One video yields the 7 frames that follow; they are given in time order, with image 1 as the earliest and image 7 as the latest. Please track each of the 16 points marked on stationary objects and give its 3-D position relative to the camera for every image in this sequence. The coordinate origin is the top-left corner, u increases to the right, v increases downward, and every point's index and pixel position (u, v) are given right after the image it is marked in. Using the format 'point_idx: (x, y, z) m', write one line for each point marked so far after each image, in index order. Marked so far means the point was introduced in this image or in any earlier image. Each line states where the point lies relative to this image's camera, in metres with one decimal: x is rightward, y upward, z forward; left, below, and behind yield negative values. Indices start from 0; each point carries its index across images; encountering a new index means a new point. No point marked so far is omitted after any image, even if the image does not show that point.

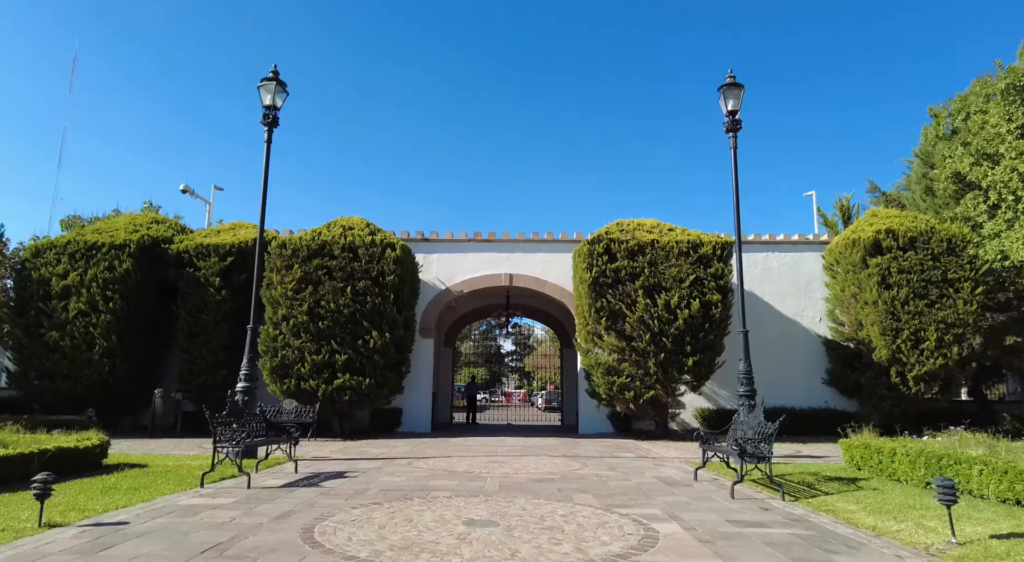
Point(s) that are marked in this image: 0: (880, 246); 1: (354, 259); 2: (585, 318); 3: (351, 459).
0: (+9.1, +0.9, +14.3) m
1: (-3.9, +0.5, +14.4) m
2: (+1.8, -0.9, +14.5) m
3: (-2.6, -2.9, +9.5) m
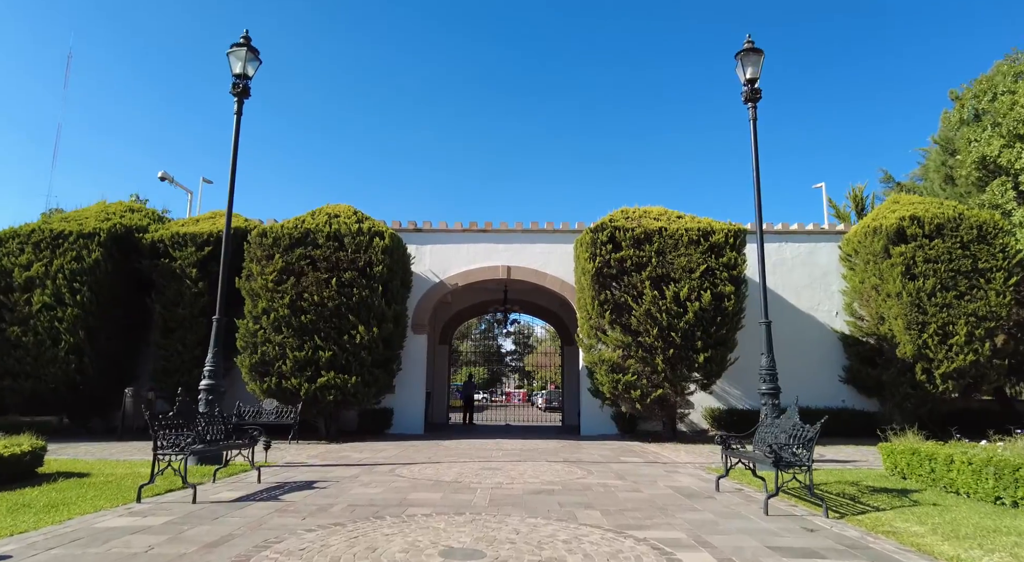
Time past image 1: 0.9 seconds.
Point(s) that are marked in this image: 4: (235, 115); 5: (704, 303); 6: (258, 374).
0: (+9.0, +1.1, +13.3) m
1: (-4.0, +0.8, +13.4) m
2: (+1.8, -0.7, +13.5) m
3: (-2.7, -2.7, +8.5) m
4: (-4.3, +2.6, +9.0) m
5: (+4.2, -0.5, +12.7) m
6: (-5.7, -2.1, +13.0) m
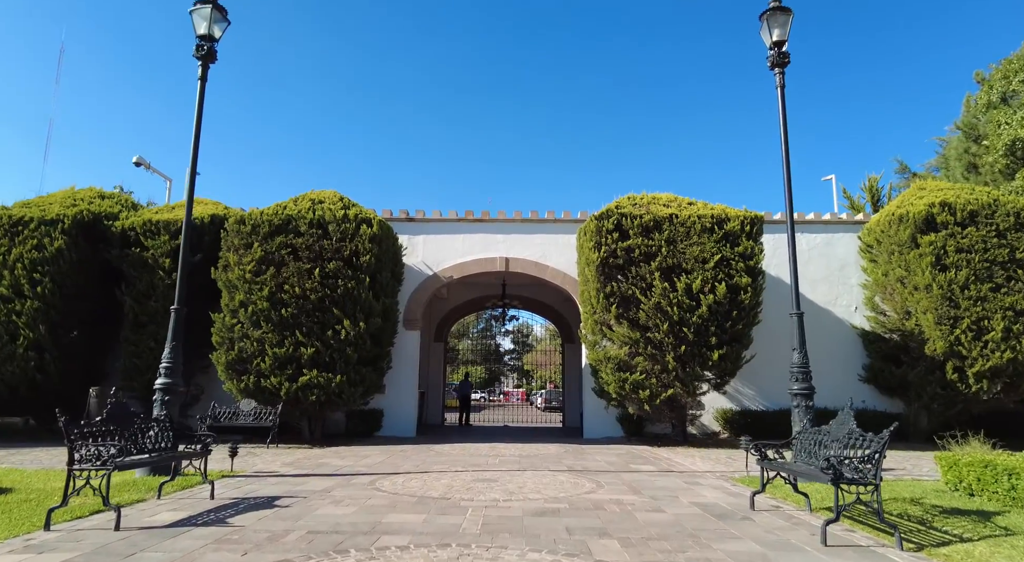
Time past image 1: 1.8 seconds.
0: (+9.0, +1.3, +12.3) m
1: (-4.0, +0.9, +12.4) m
2: (+1.7, -0.5, +12.5) m
3: (-2.7, -2.5, +7.5) m
4: (-4.3, +2.8, +8.0) m
5: (+4.2, -0.3, +11.7) m
6: (-5.8, -1.9, +12.0) m
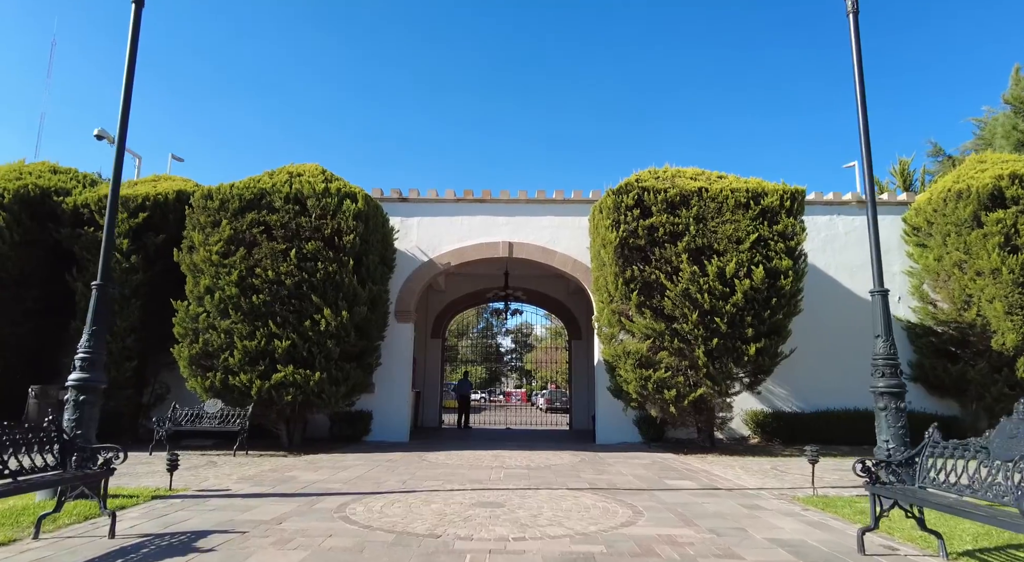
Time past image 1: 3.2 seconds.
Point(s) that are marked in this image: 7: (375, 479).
0: (+9.1, +1.6, +10.8) m
1: (-3.9, +1.3, +10.9) m
2: (+1.8, -0.2, +11.0) m
3: (-2.6, -2.2, +6.0) m
4: (-4.2, +3.1, +6.5) m
5: (+4.3, 0.0, +10.2) m
6: (-5.7, -1.6, +10.5) m
7: (-1.7, -2.4, +7.0) m
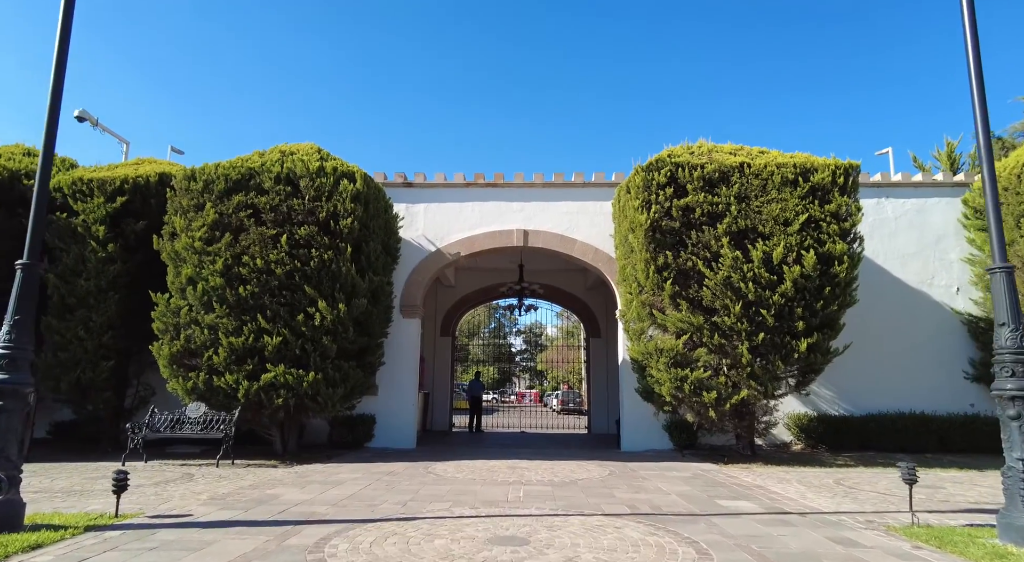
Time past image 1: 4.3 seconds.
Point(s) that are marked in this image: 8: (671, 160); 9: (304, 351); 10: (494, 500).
0: (+9.3, +1.8, +9.5) m
1: (-3.7, +1.4, +9.8) m
2: (+2.1, 0.0, +9.8) m
3: (-2.4, -2.0, +4.8) m
4: (-4.1, +3.3, +5.4) m
5: (+4.5, +0.2, +8.9) m
6: (-5.4, -1.4, +9.4) m
7: (-1.4, -2.2, +5.9) m
8: (+2.7, +2.0, +9.7) m
9: (-3.3, -1.1, +9.3) m
10: (-0.2, -2.2, +5.8) m
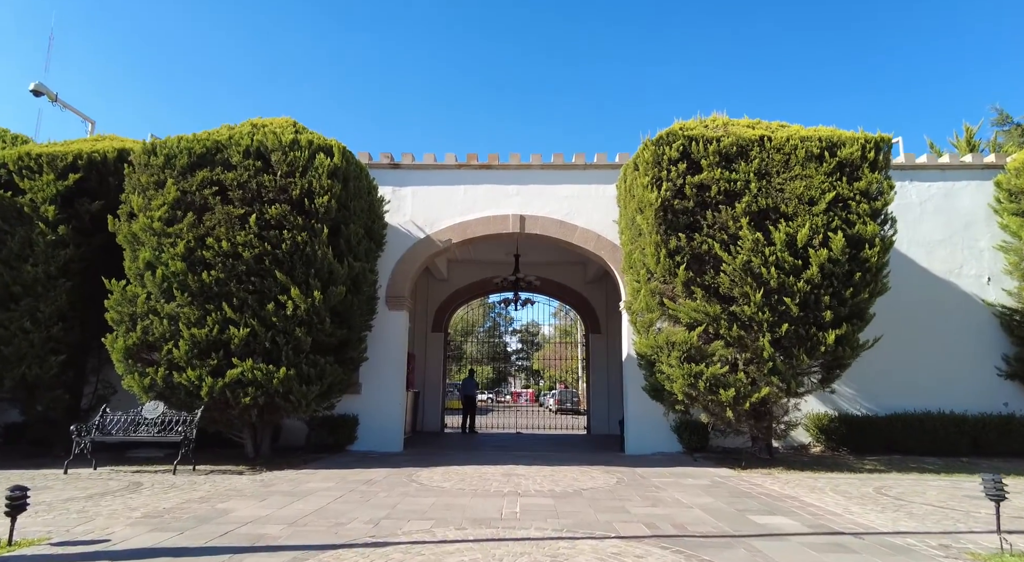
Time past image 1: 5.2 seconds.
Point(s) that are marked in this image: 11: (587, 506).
0: (+9.3, +2.0, +8.6) m
1: (-3.7, +1.6, +8.8) m
2: (+2.0, +0.2, +8.9) m
3: (-2.5, -1.8, +3.9) m
4: (-4.1, +3.5, +4.4) m
5: (+4.5, +0.4, +8.0) m
6: (-5.4, -1.2, +8.4) m
7: (-1.5, -2.0, +4.9) m
8: (+2.6, +2.2, +8.8) m
9: (-3.4, -0.9, +8.4) m
10: (-0.2, -2.0, +4.9) m
11: (+0.7, -2.1, +5.4) m
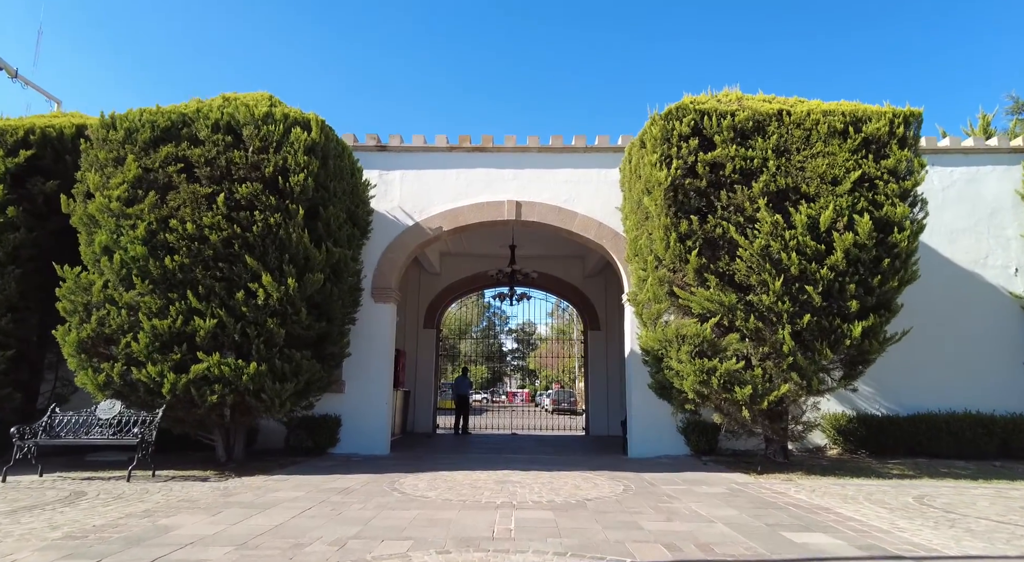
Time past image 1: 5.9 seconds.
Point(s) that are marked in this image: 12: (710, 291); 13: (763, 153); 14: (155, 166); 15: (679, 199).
0: (+9.2, +2.2, +7.9) m
1: (-3.8, +1.8, +8.0) m
2: (+2.0, +0.4, +8.1) m
3: (-2.5, -1.6, +3.1) m
4: (-4.1, +3.7, +3.6) m
5: (+4.4, +0.6, +7.3) m
6: (-5.5, -1.0, +7.6) m
7: (-1.5, -1.8, +4.1) m
8: (+2.5, +2.4, +8.0) m
9: (-3.5, -0.7, +7.6) m
10: (-0.3, -1.8, +4.1) m
11: (+0.6, -1.9, +4.6) m
12: (+2.6, -0.1, +7.6) m
13: (+3.3, +1.7, +7.7) m
14: (-4.8, +1.5, +7.8) m
15: (+2.2, +1.1, +7.8) m
